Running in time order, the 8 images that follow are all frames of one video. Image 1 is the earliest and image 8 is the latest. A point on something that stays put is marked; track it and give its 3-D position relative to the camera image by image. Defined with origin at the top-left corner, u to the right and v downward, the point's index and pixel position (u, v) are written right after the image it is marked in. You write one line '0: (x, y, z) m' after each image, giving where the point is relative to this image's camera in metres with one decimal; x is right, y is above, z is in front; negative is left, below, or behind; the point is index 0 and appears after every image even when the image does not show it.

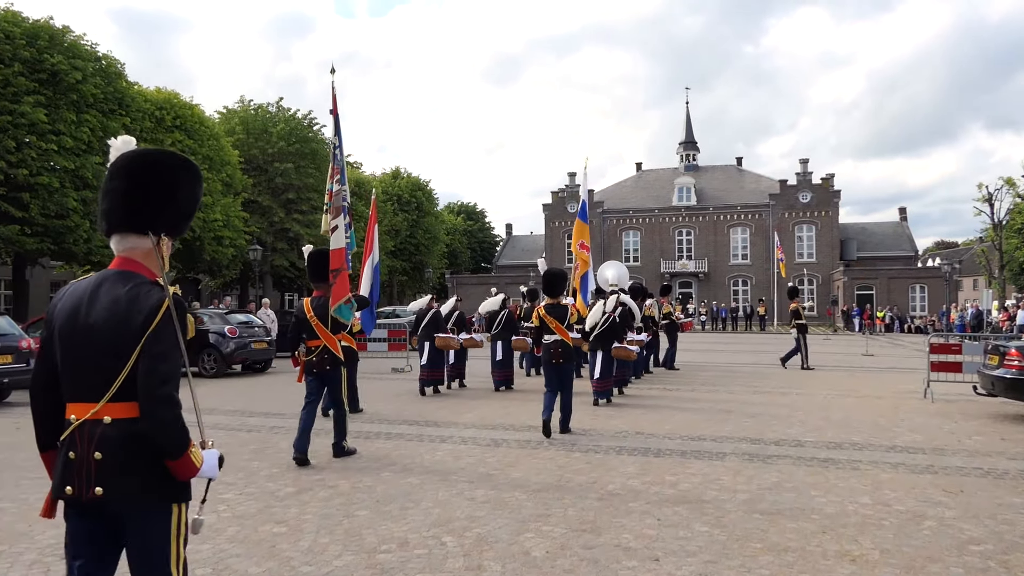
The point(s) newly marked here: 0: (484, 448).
0: (-0.3, -1.5, +7.1) m
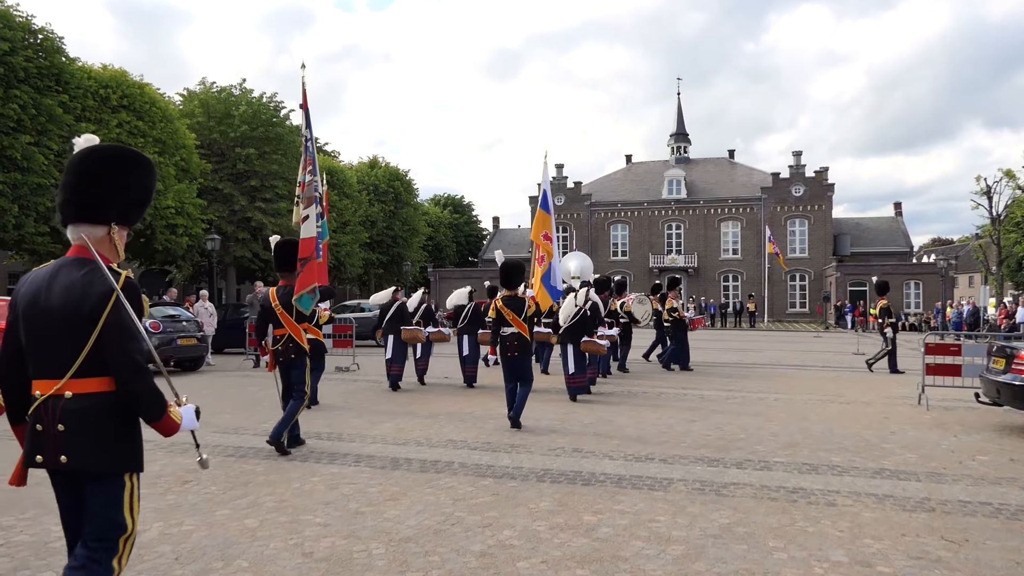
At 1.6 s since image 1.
0: (-1.0, -1.3, +5.8) m
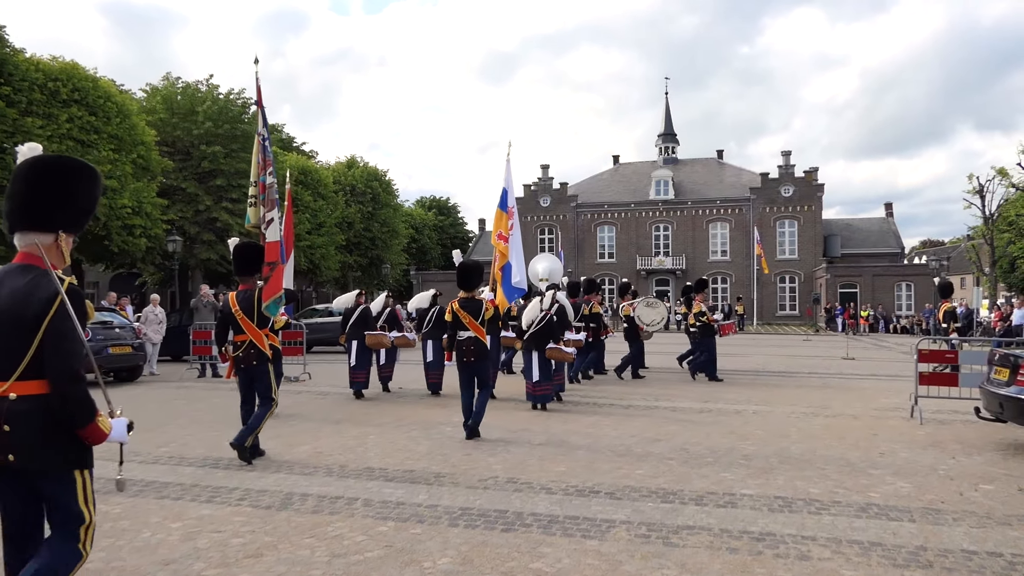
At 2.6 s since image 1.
0: (-1.5, -1.4, +4.8) m
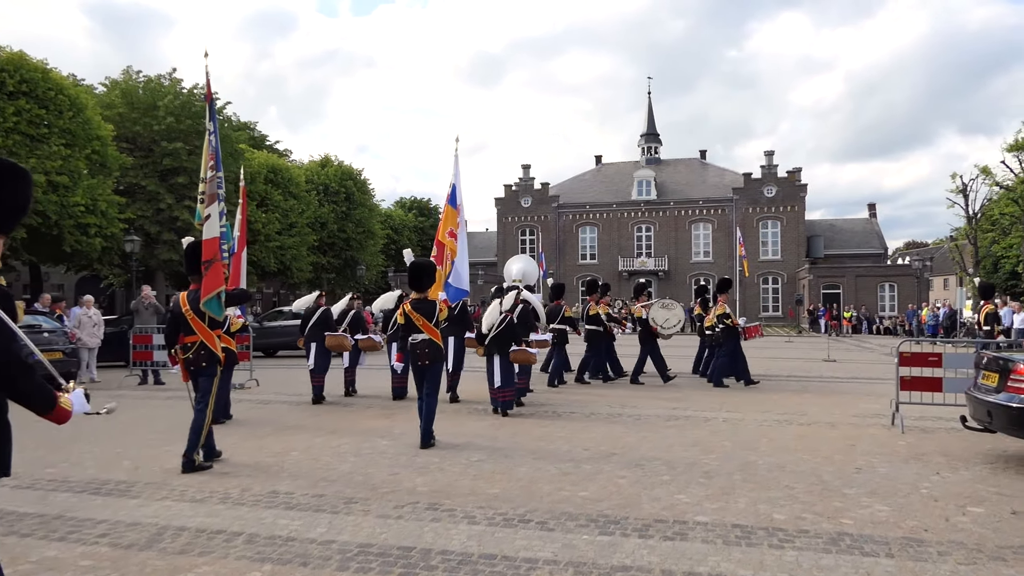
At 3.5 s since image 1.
0: (-2.0, -1.3, +4.0) m
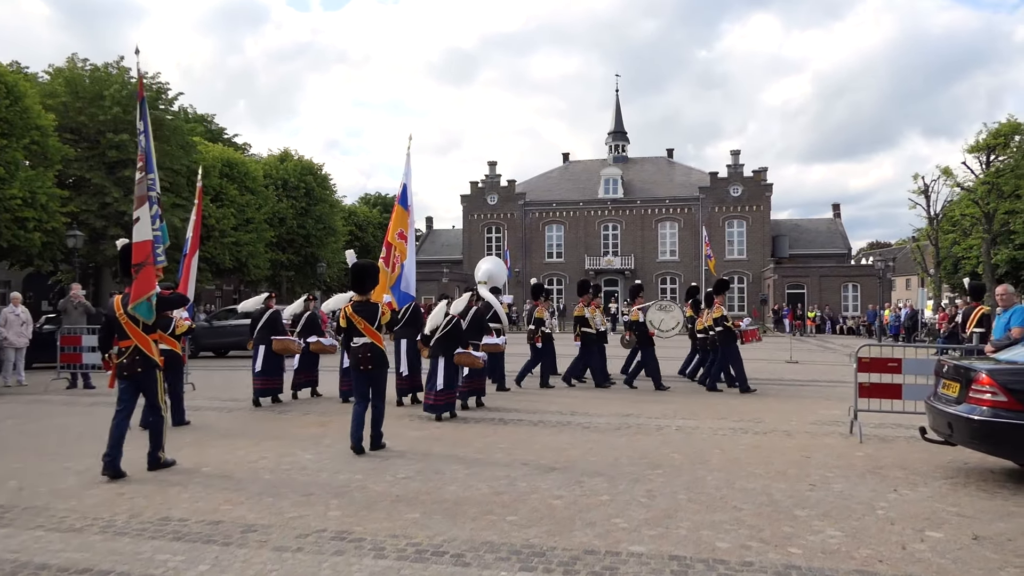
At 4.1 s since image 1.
0: (-2.4, -1.4, +3.4) m
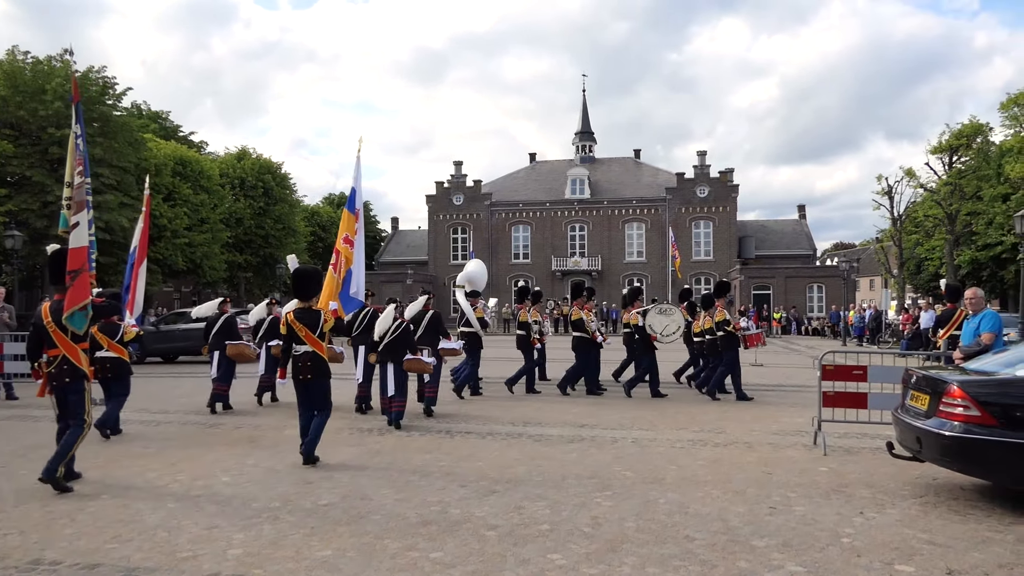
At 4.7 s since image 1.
0: (-2.8, -1.4, +2.8) m
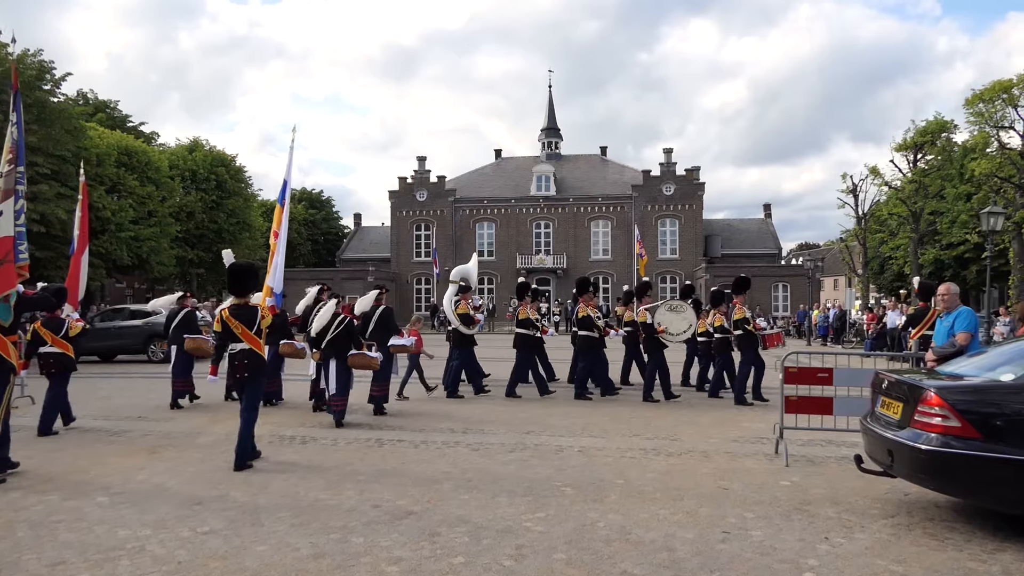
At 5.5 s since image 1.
0: (-3.2, -1.3, +1.9) m
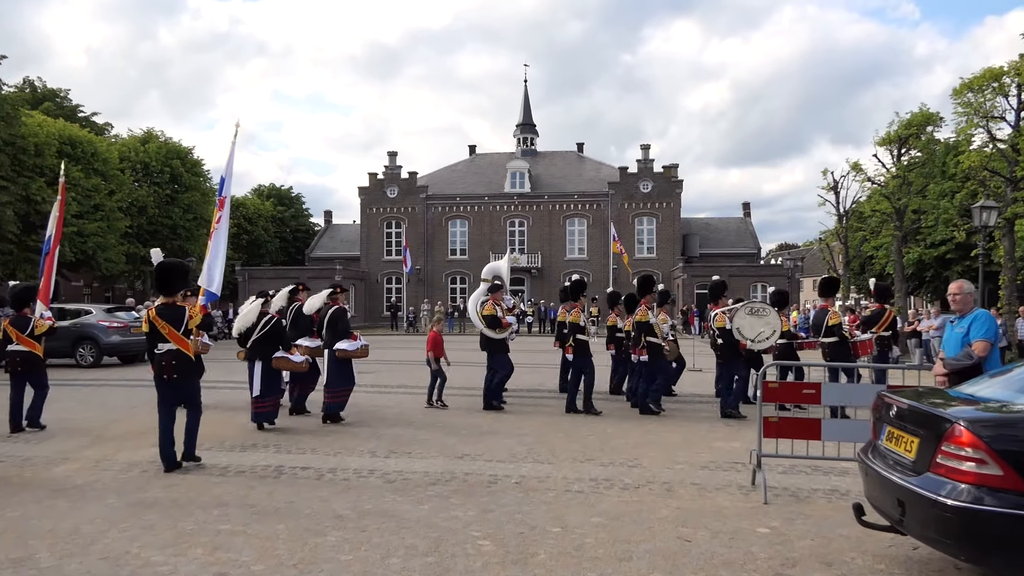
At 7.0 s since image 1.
0: (-3.7, -1.3, +0.6) m
